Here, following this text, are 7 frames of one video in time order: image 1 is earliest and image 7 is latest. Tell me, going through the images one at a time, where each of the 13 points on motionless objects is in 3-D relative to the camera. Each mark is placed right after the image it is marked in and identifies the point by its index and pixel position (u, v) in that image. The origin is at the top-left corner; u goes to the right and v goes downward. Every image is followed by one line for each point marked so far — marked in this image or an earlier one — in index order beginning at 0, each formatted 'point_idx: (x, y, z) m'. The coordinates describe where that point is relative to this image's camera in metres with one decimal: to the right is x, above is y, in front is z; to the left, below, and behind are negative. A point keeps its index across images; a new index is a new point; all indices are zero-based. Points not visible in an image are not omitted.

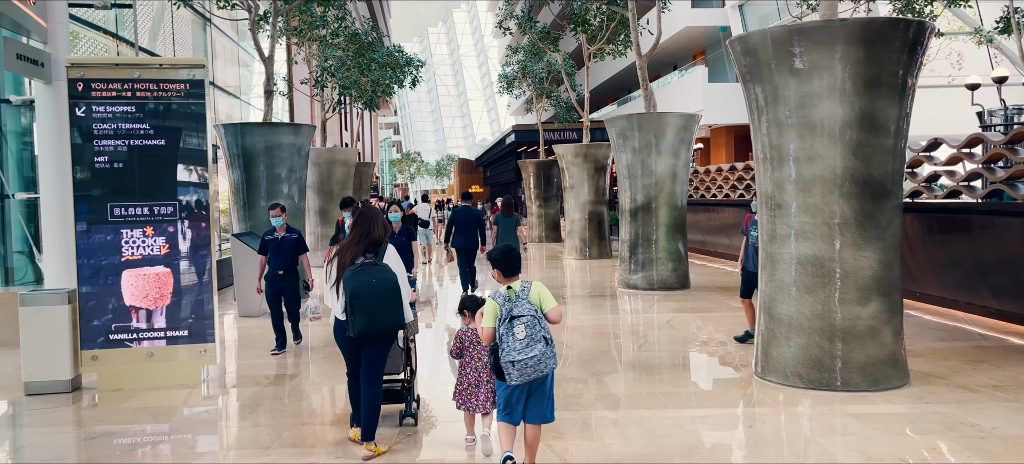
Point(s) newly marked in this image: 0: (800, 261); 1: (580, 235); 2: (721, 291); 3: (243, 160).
0: (+1.6, -0.2, +4.6) m
1: (+1.1, 0.0, +13.7) m
2: (+2.3, -0.7, +9.1) m
3: (-2.9, +0.8, +8.7) m
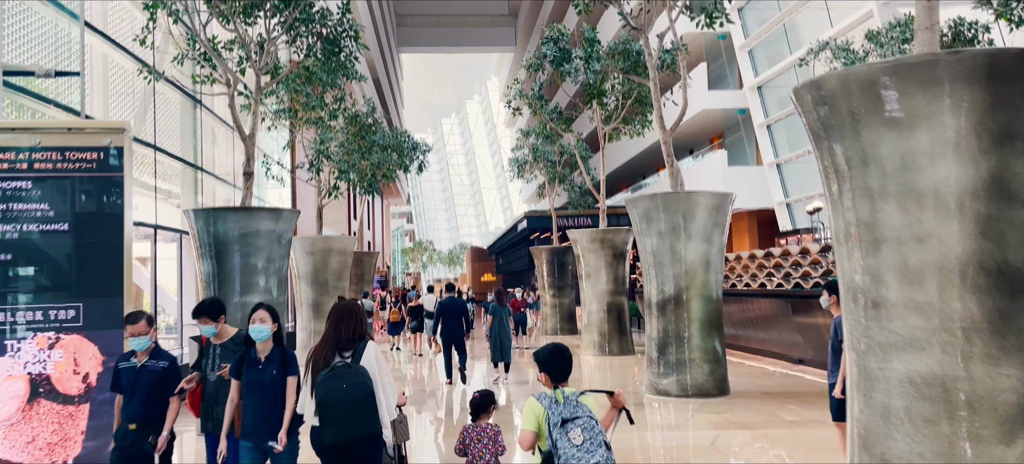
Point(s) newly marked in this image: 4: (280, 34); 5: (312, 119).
0: (+1.6, -0.6, +3.3) m
1: (+1.3, -1.5, +12.4) m
2: (+2.4, -1.6, +7.8) m
3: (-2.8, -0.2, +7.7) m
4: (-2.5, +2.2, +8.8) m
5: (-3.2, +1.8, +12.9) m
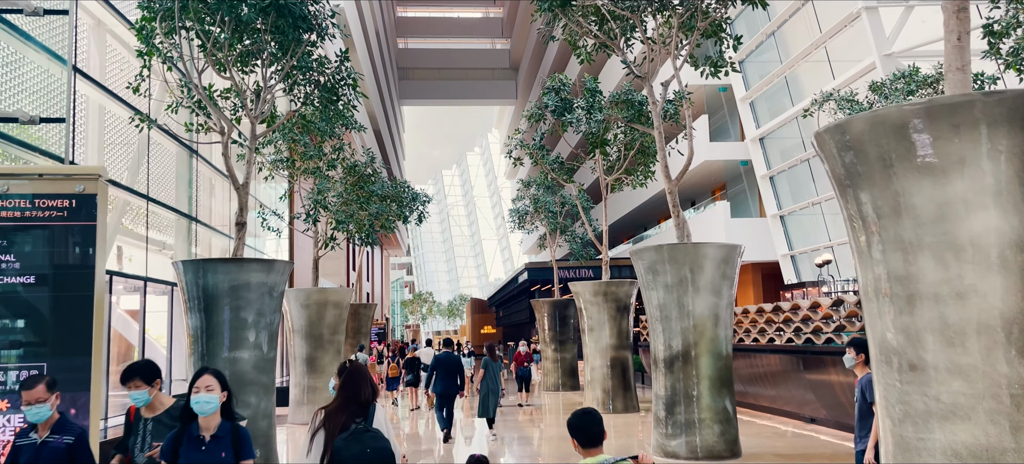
0: (+1.6, -0.8, +3.0) m
1: (+1.3, -2.2, +12.0) m
2: (+2.4, -2.1, +7.4) m
3: (-2.8, -0.6, +7.3) m
4: (-2.5, +1.6, +8.7) m
5: (-3.2, +1.0, +12.7) m
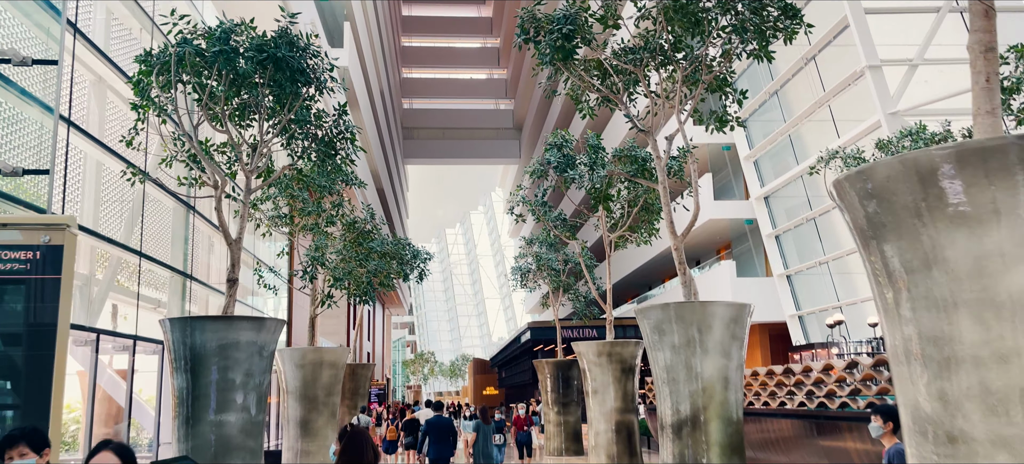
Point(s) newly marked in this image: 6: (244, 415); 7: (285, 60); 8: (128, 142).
0: (+1.6, -1.0, +2.7) m
1: (+1.3, -3.1, +11.5) m
2: (+2.4, -2.6, +6.9) m
3: (-2.8, -1.1, +7.0) m
4: (-2.5, +1.0, +8.5) m
5: (-3.1, +0.1, +12.5) m
6: (-2.4, -1.6, +7.2) m
7: (-2.2, +1.7, +7.9) m
8: (-3.8, +0.9, +8.0) m
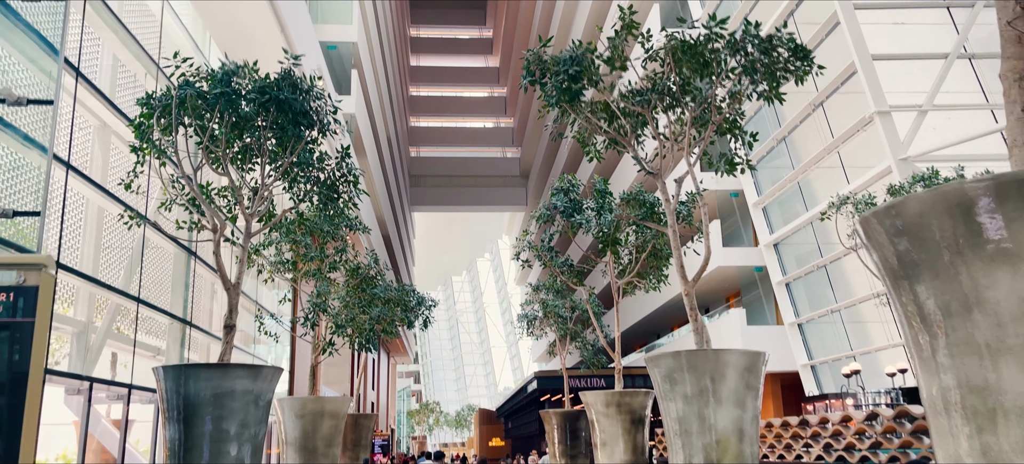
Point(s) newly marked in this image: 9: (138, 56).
0: (+1.6, -1.1, +2.4) m
1: (+1.4, -3.7, +11.1) m
2: (+2.5, -2.9, +6.5) m
3: (-2.8, -1.5, +6.8) m
4: (-2.4, +0.5, +8.4) m
5: (-3.0, -0.6, +12.3) m
6: (-2.3, -2.0, +6.9) m
7: (-2.2, +1.2, +7.8) m
8: (-3.7, +0.5, +7.9) m
9: (-5.2, +2.5, +11.3) m
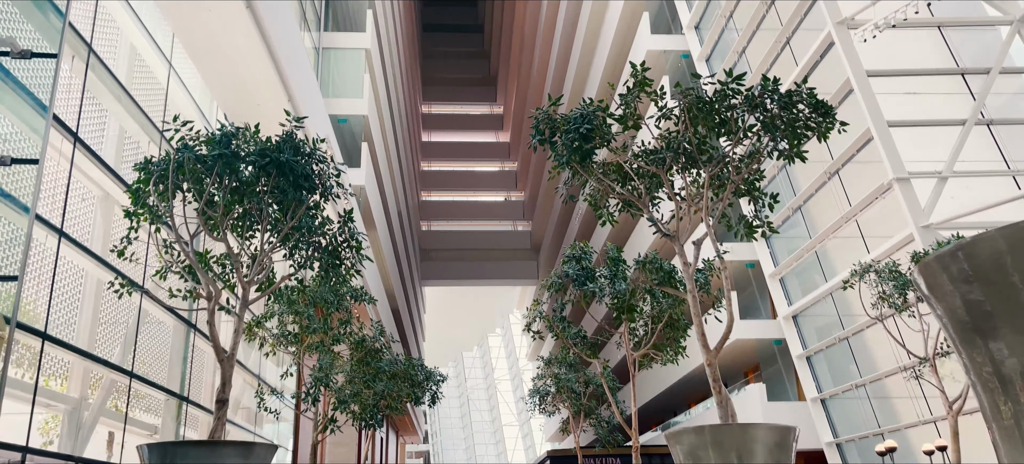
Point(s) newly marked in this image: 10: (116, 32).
0: (+1.6, -1.2, +1.9) m
1: (+1.6, -4.6, +10.3) m
2: (+2.6, -3.4, +5.8) m
3: (-2.7, -2.0, +6.3) m
4: (-2.3, -0.1, +8.0) m
5: (-2.9, -1.6, +11.9) m
6: (-2.3, -2.5, +6.4) m
7: (-2.1, +0.6, +7.5) m
8: (-3.7, -0.2, +7.6) m
9: (-5.1, +1.5, +11.2) m
10: (-5.2, +2.6, +10.7) m
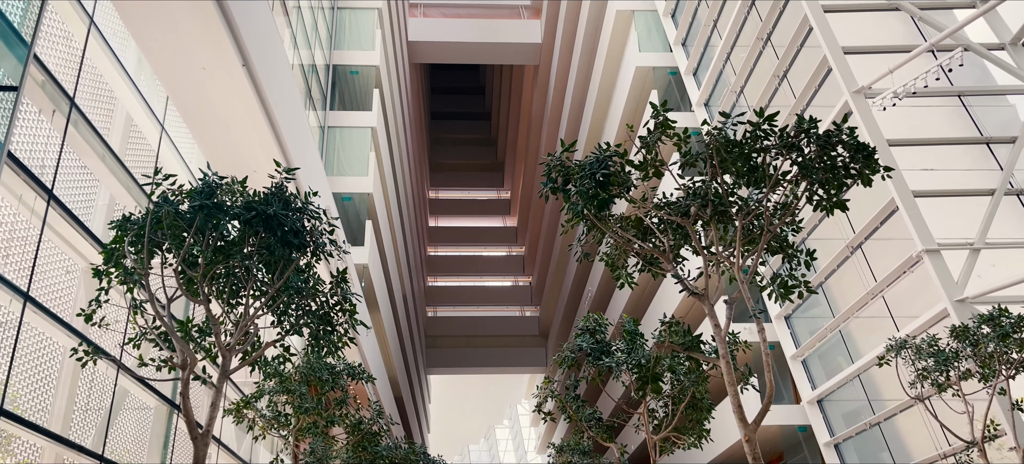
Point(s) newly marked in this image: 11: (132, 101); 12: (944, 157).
0: (+1.7, -1.1, +1.0) m
1: (+1.7, -5.4, +9.0) m
2: (+2.6, -3.7, +4.7) m
3: (-2.6, -2.4, +5.3) m
4: (-2.3, -0.7, +7.3) m
5: (-2.8, -2.6, +11.0) m
6: (-2.2, -2.9, +5.4) m
7: (-2.0, +0.1, +6.9) m
8: (-3.6, -0.7, +6.8) m
9: (-5.0, +0.6, +10.6) m
10: (-5.1, +1.7, +10.2) m
11: (-5.1, +1.8, +10.8) m
12: (+7.9, +1.4, +14.9) m
